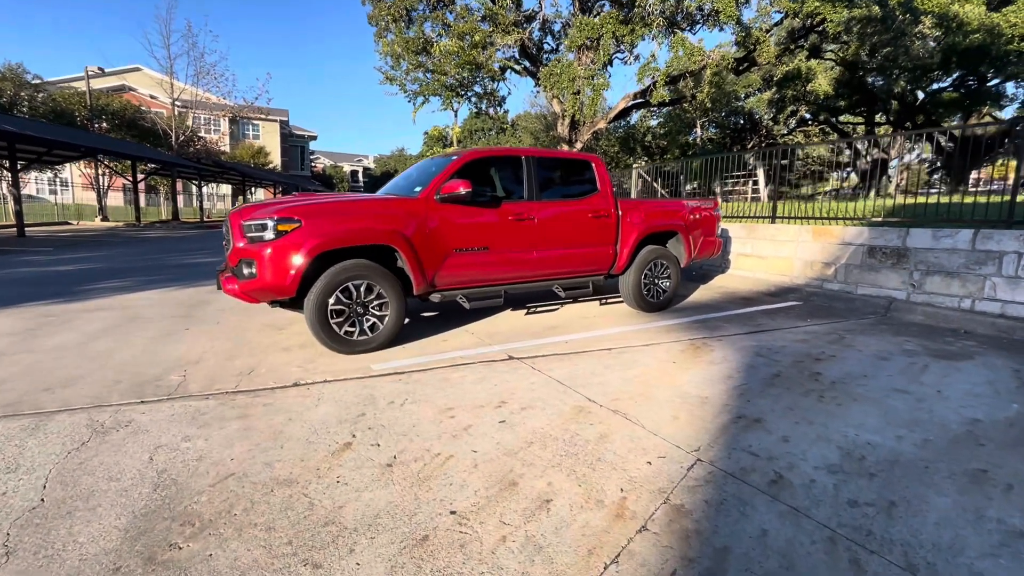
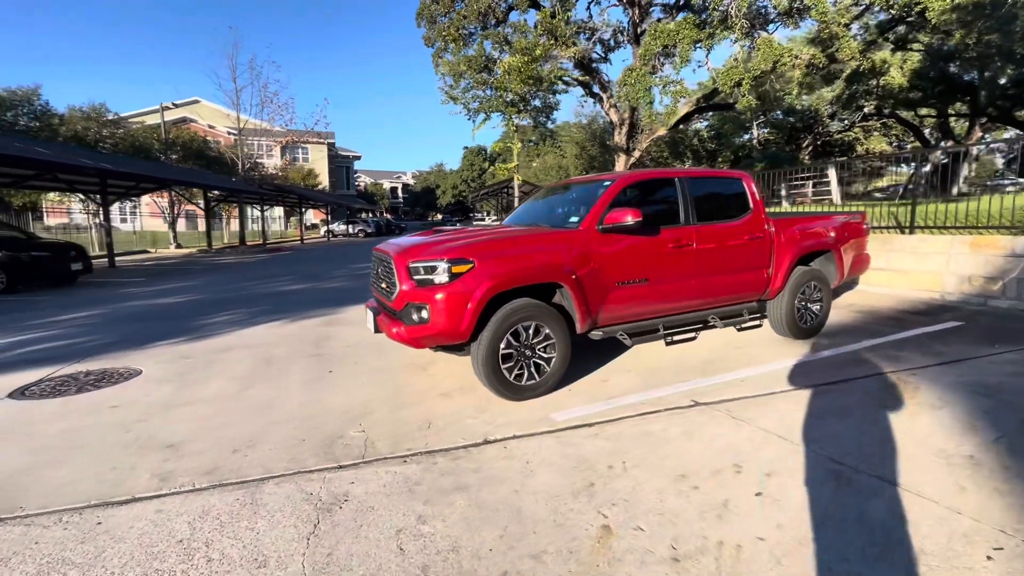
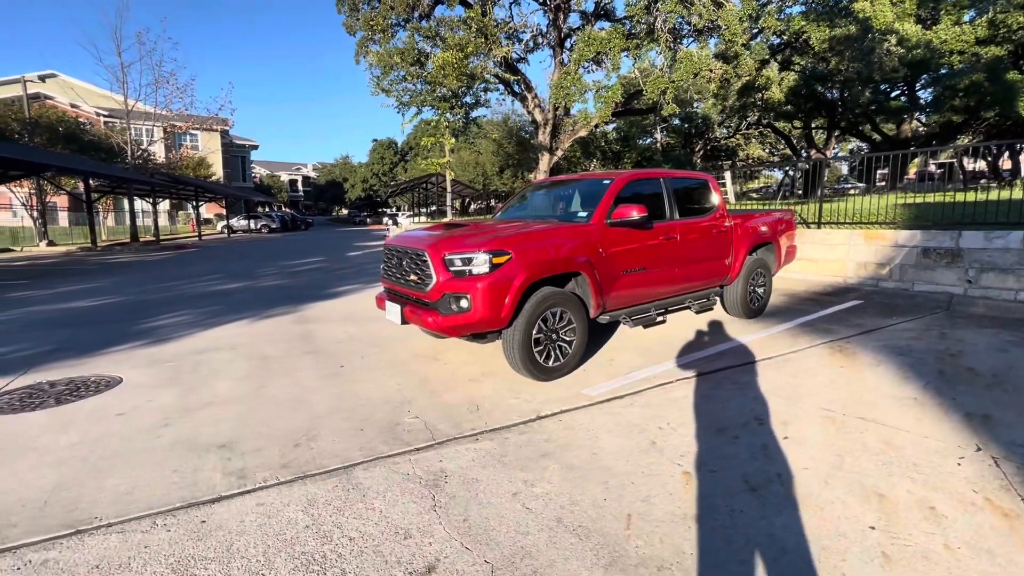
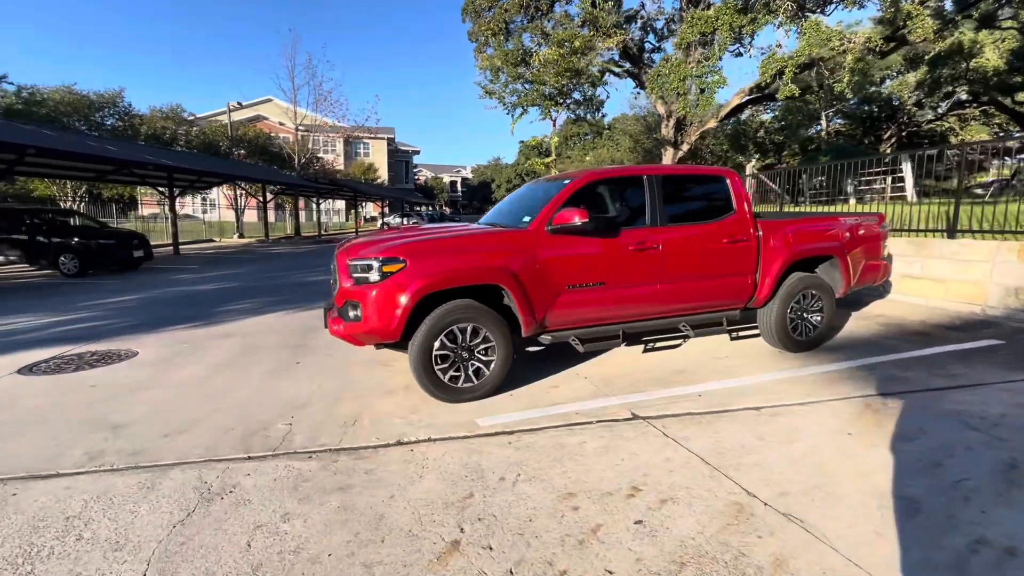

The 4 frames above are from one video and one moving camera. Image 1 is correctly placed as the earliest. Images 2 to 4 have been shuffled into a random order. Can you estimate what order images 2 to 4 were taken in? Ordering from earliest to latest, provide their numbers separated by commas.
3, 2, 4
